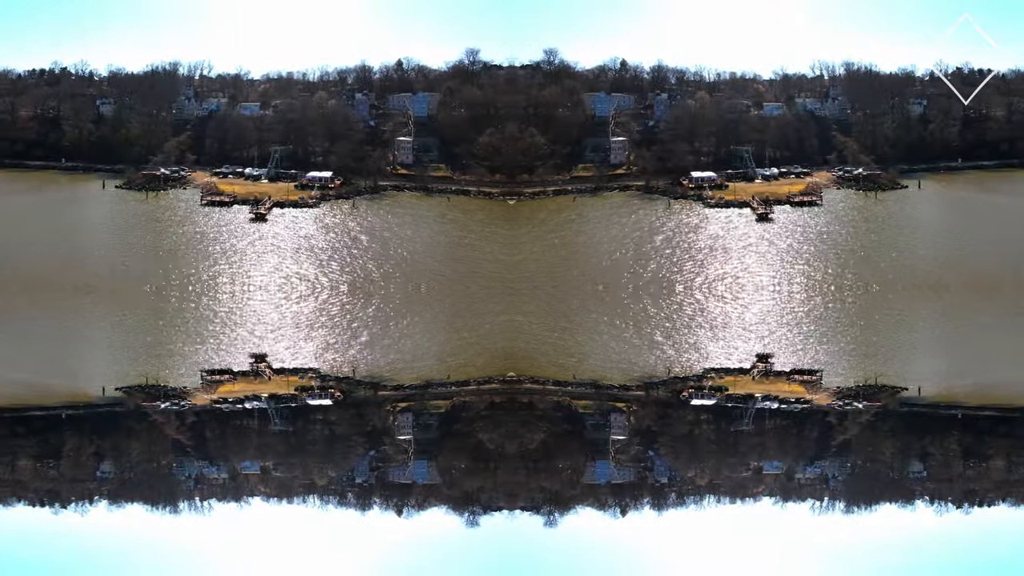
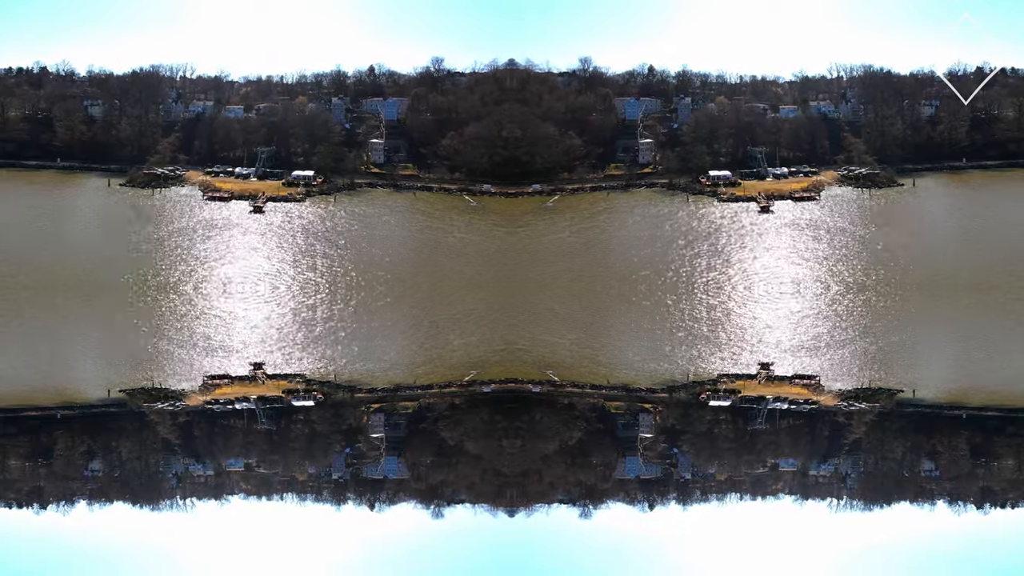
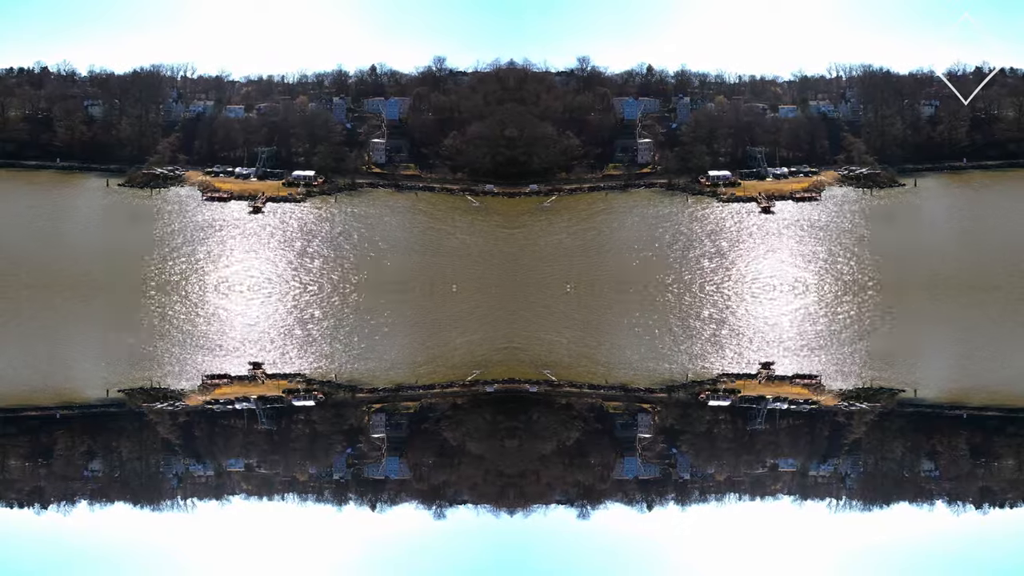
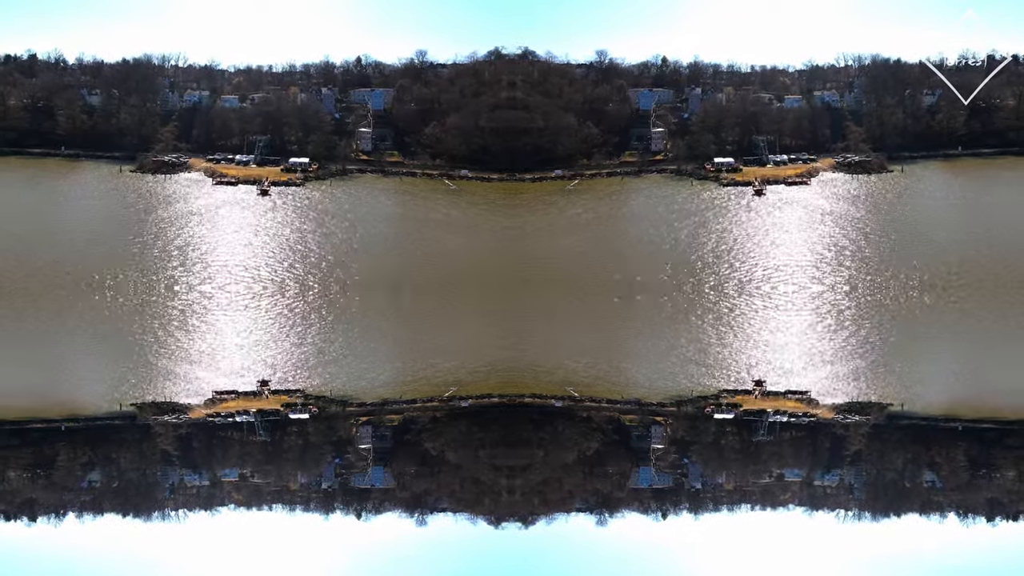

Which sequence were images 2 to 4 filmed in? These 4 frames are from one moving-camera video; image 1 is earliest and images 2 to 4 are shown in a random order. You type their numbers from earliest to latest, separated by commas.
3, 2, 4
